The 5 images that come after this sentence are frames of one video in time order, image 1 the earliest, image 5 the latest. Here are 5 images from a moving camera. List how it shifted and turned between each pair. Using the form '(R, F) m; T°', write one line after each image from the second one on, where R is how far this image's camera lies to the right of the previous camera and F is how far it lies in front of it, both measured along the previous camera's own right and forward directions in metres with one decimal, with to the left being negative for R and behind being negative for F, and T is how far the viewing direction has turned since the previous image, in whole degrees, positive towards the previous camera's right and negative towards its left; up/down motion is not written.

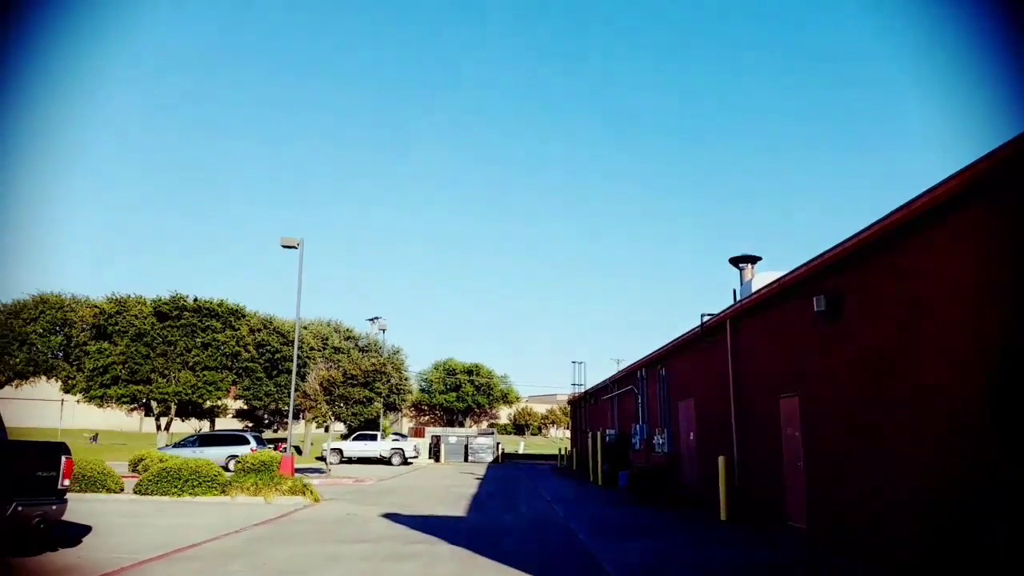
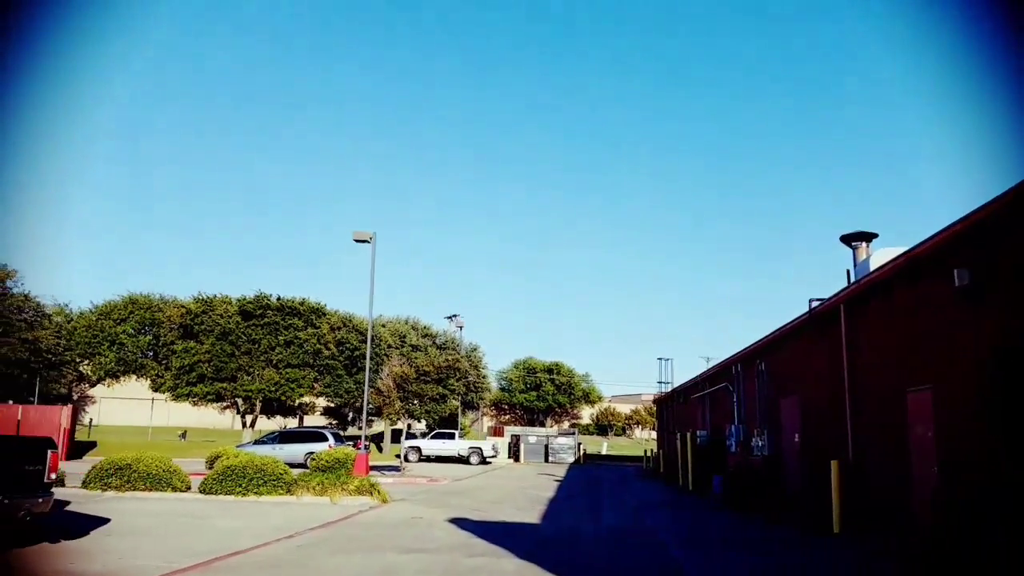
(+0.1, +1.3) m; -6°
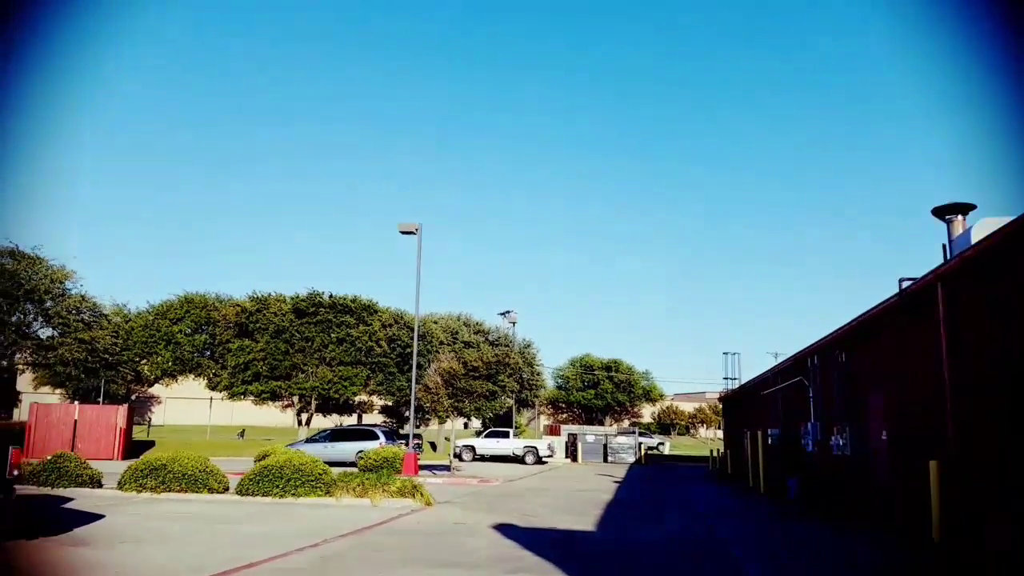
(+0.1, +1.2) m; -4°
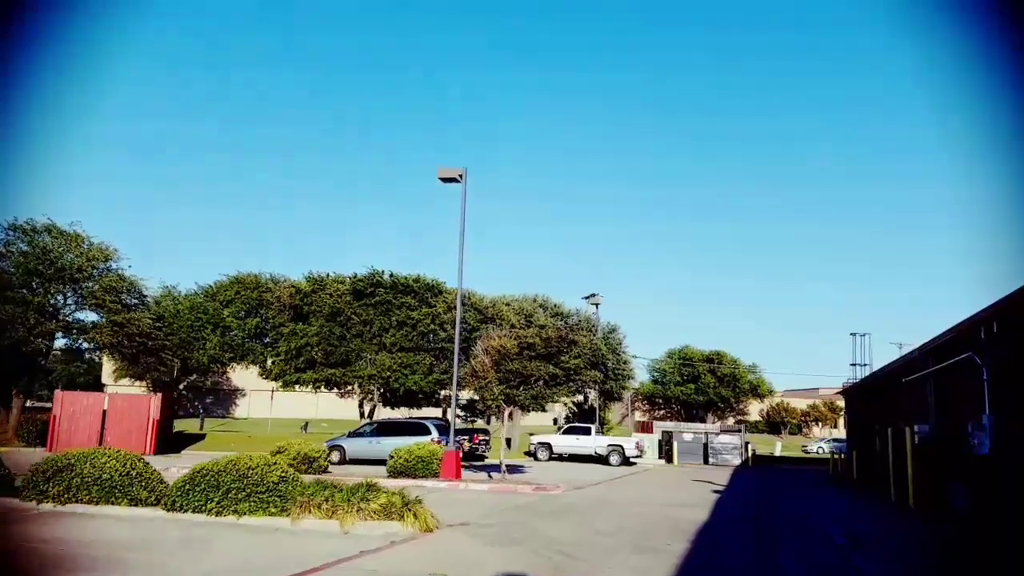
(+0.8, +5.1) m; -7°
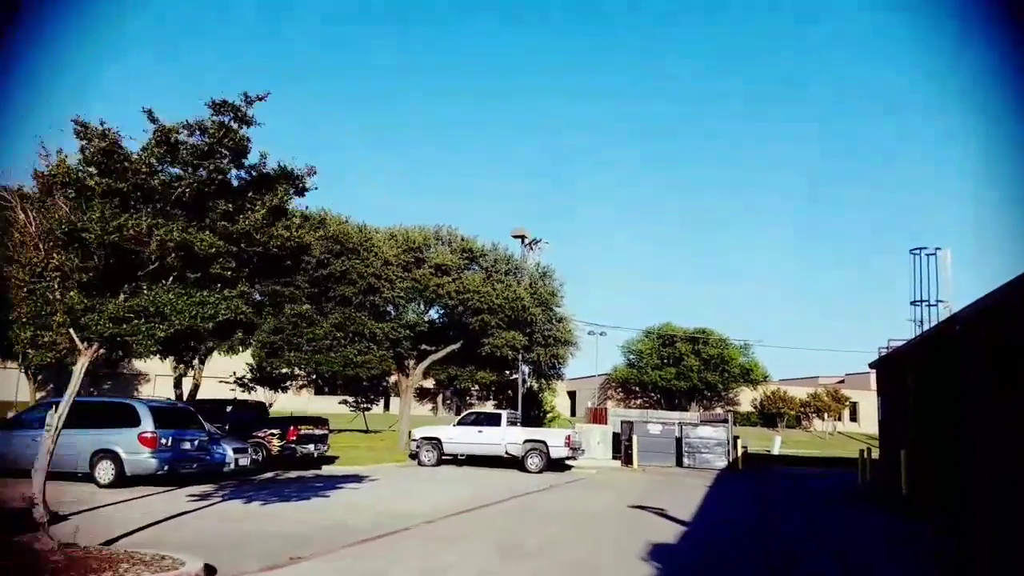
(+3.7, +11.8) m; +1°
